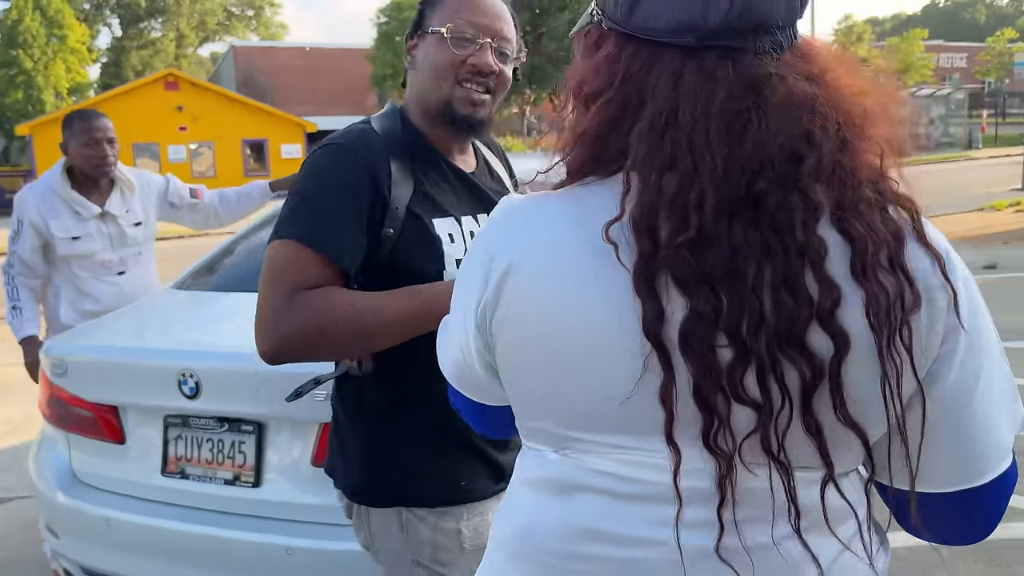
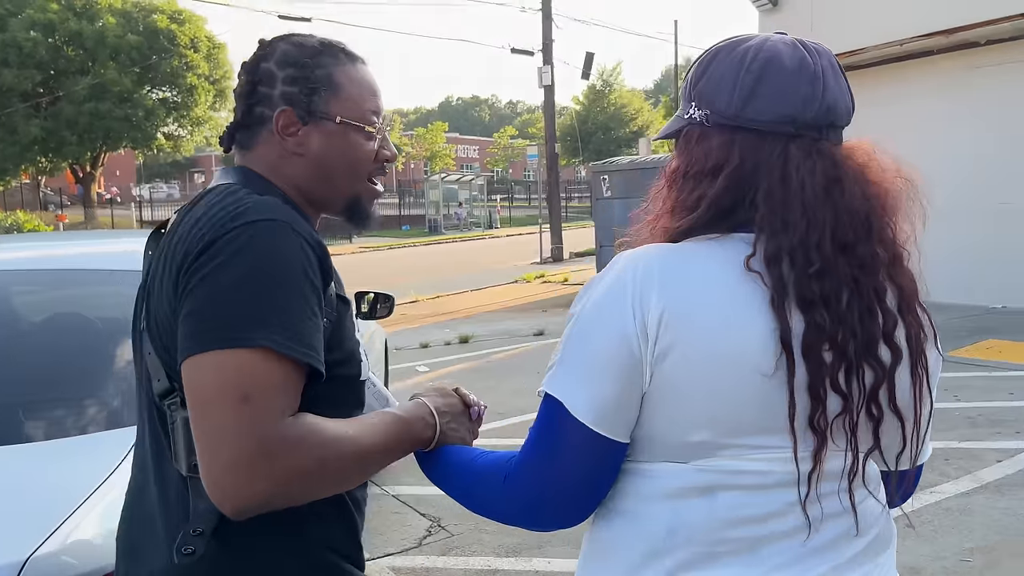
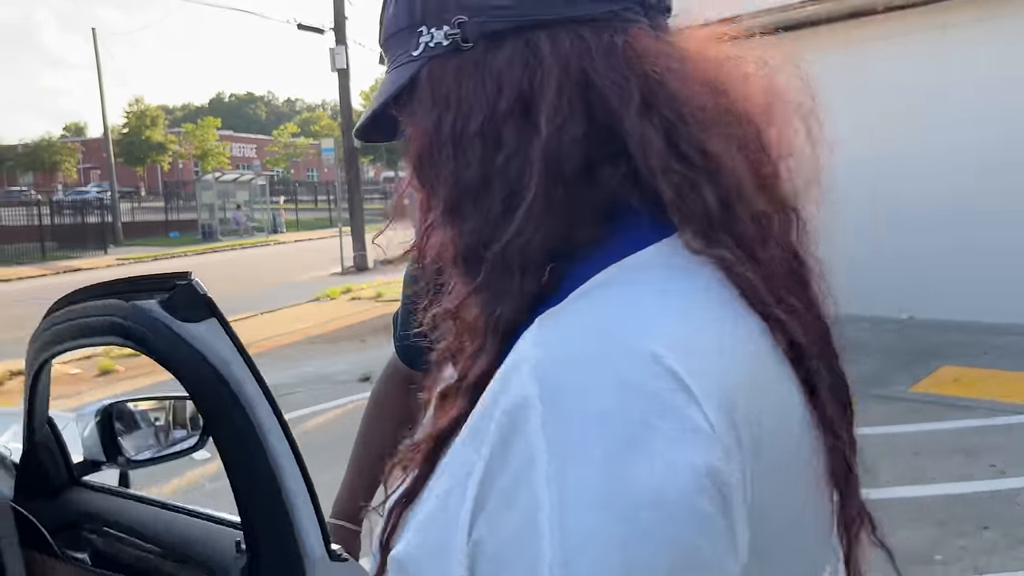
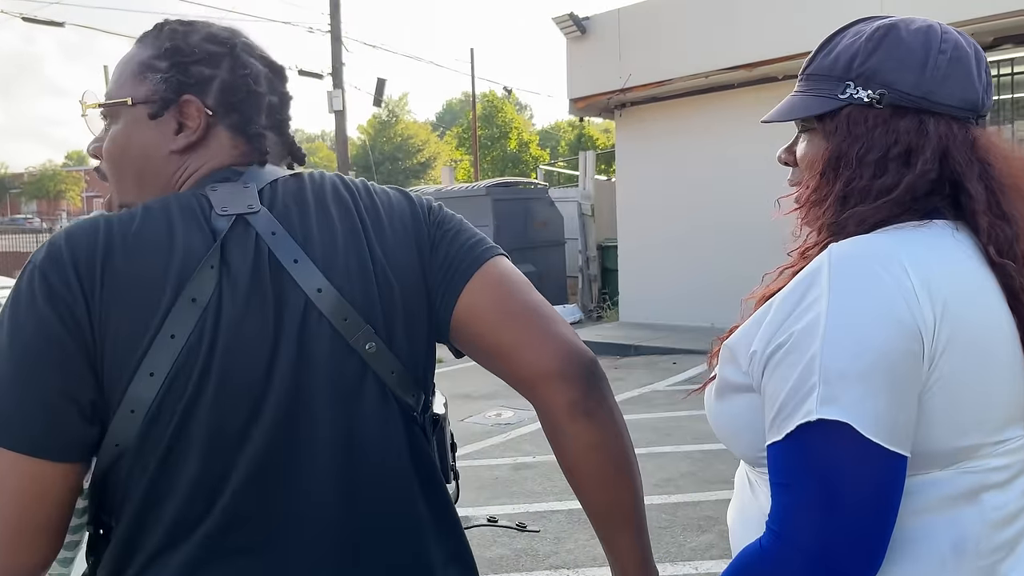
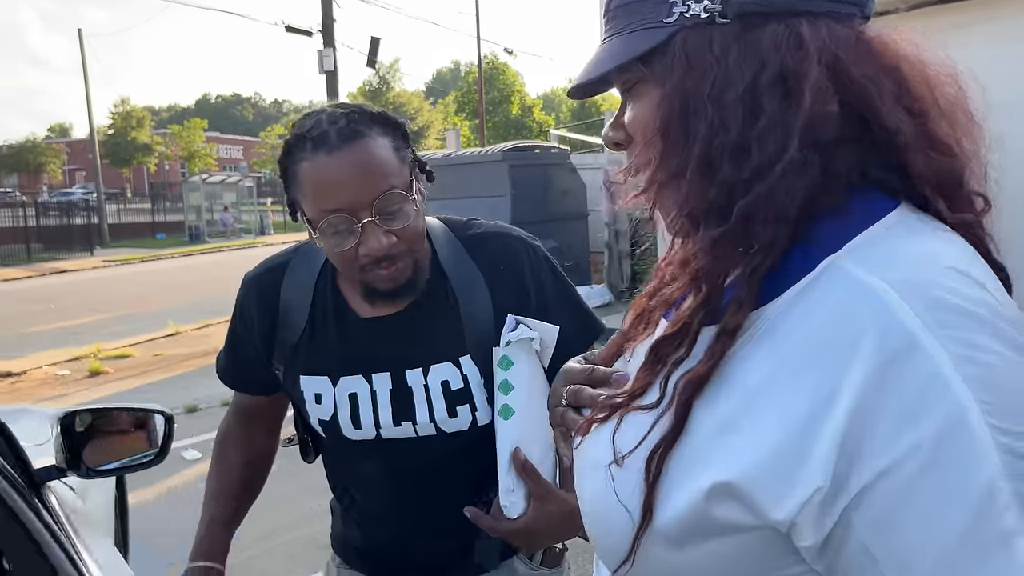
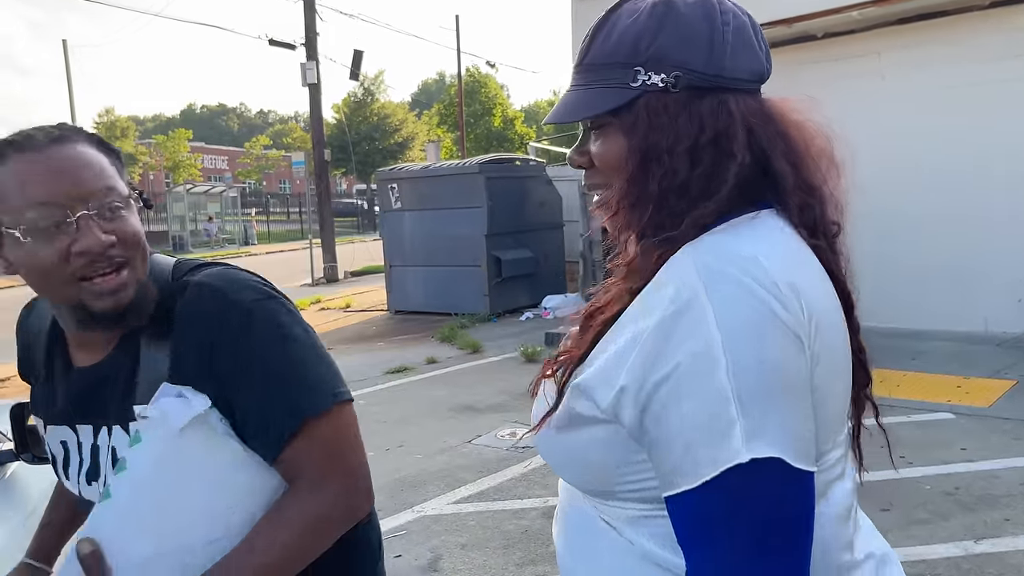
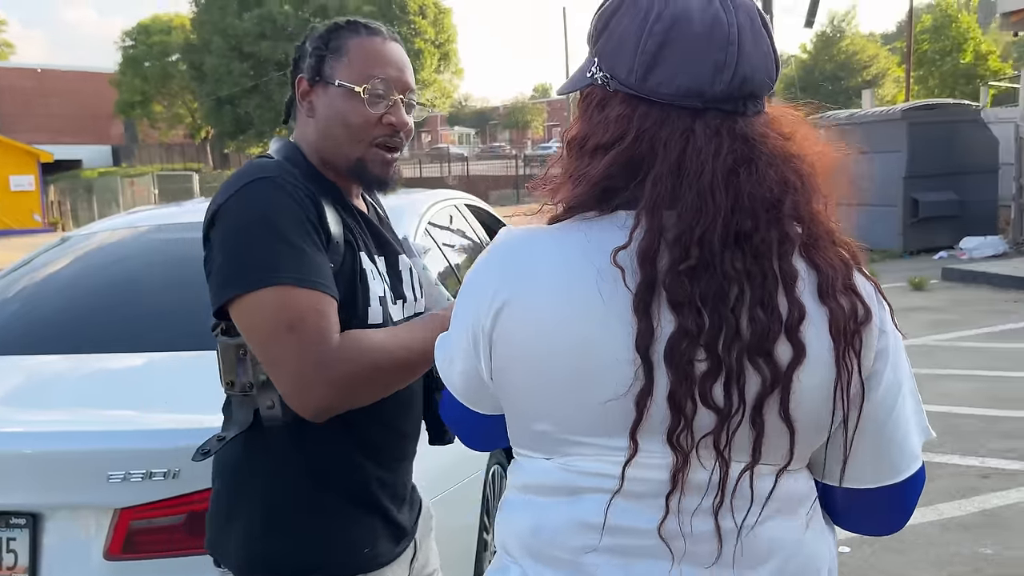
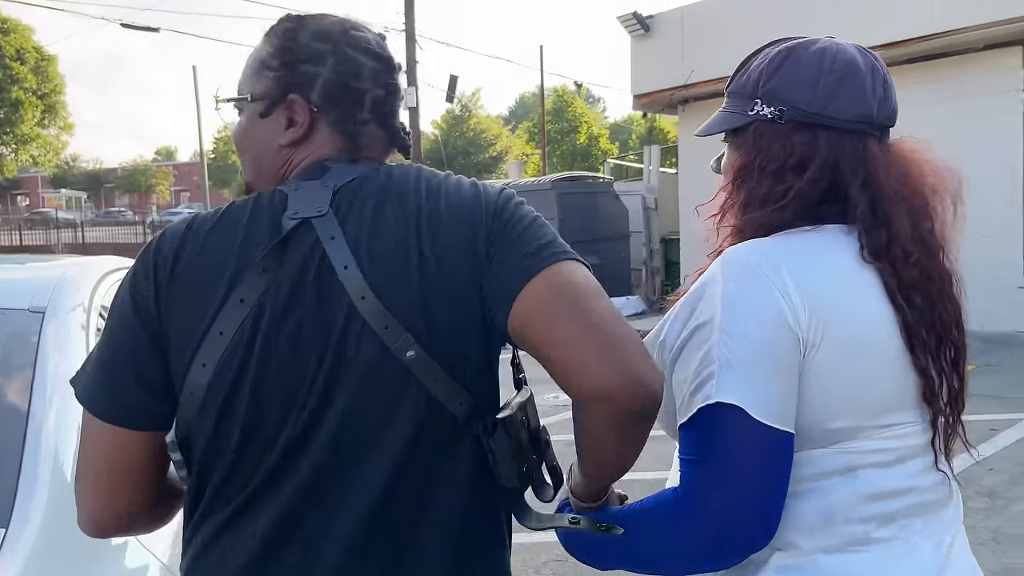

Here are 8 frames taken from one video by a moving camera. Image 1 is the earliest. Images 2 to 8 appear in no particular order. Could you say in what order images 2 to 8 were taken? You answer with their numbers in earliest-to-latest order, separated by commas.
7, 2, 8, 4, 6, 5, 3
